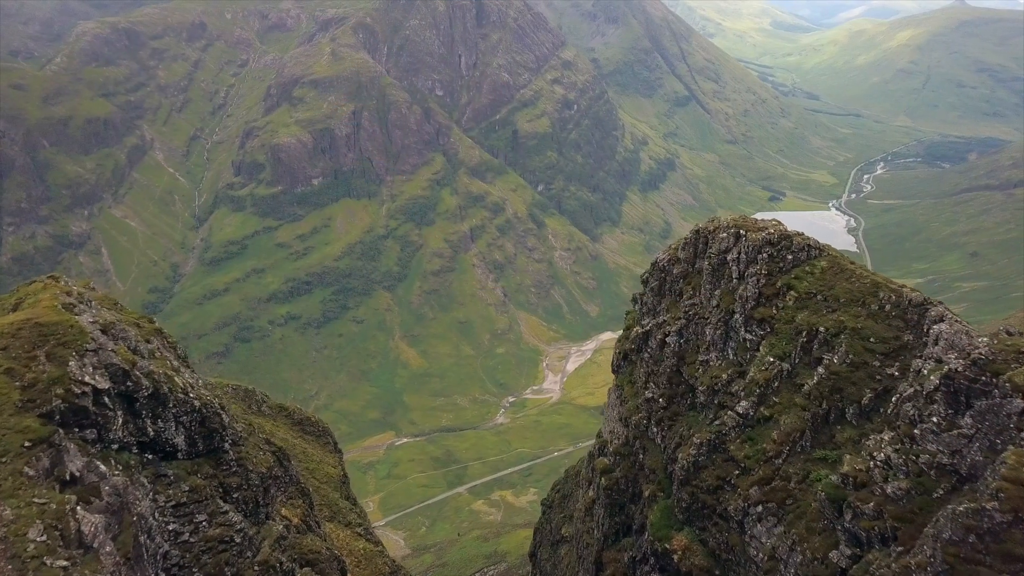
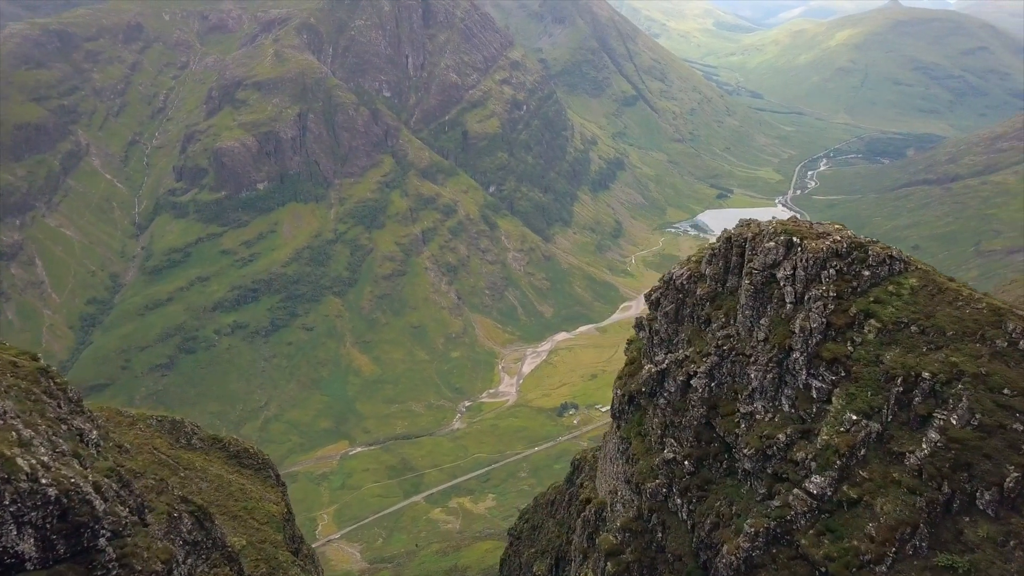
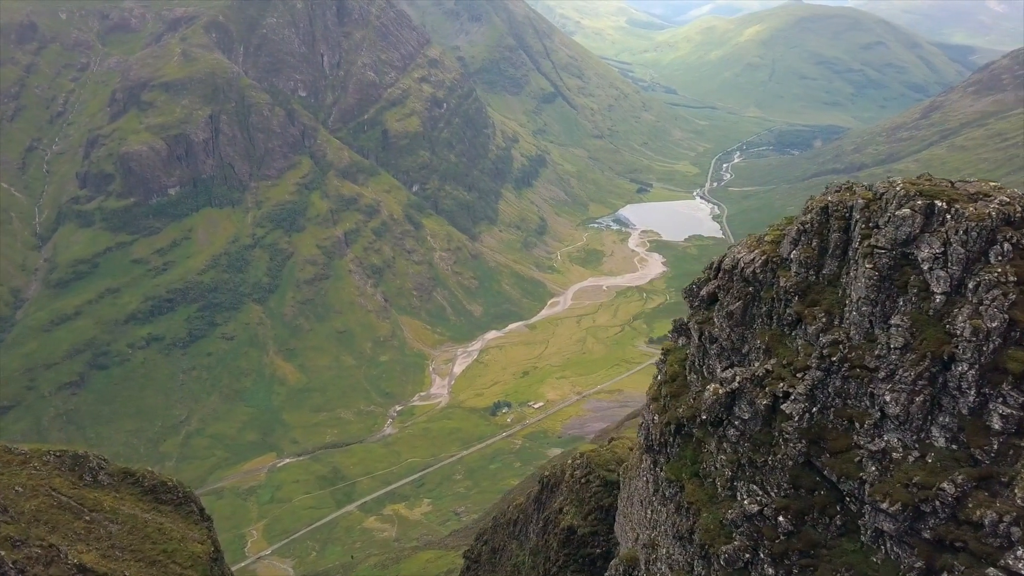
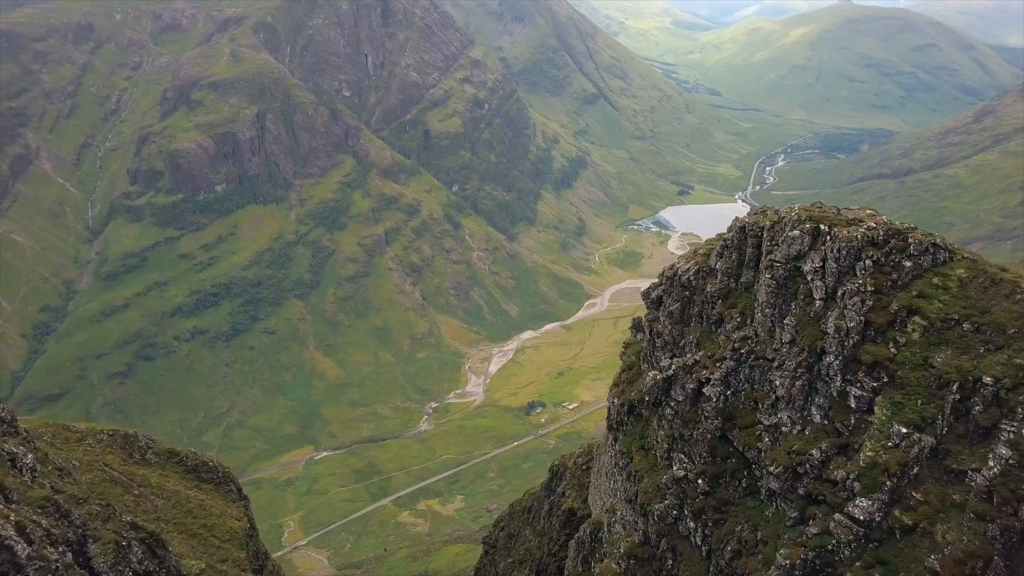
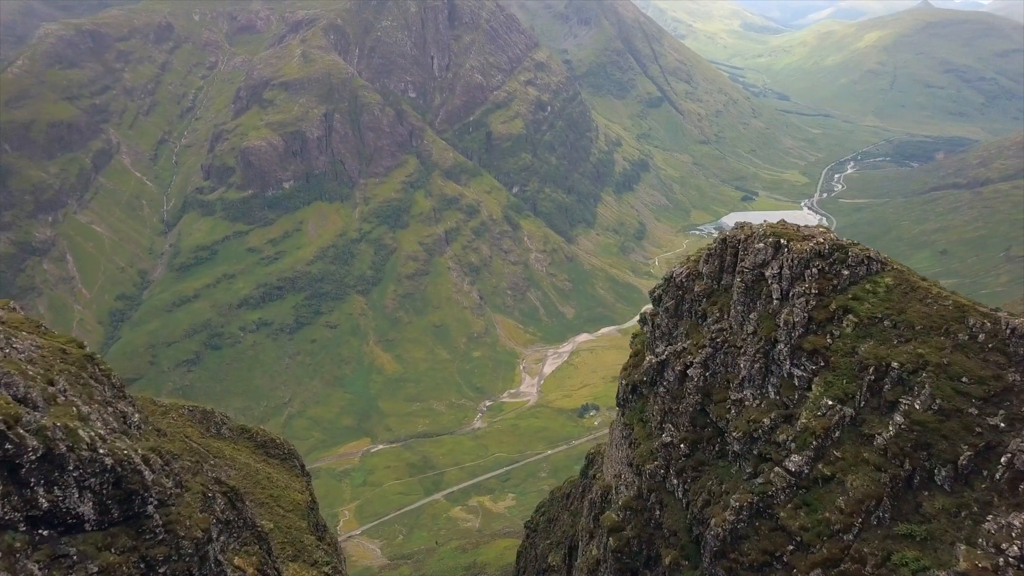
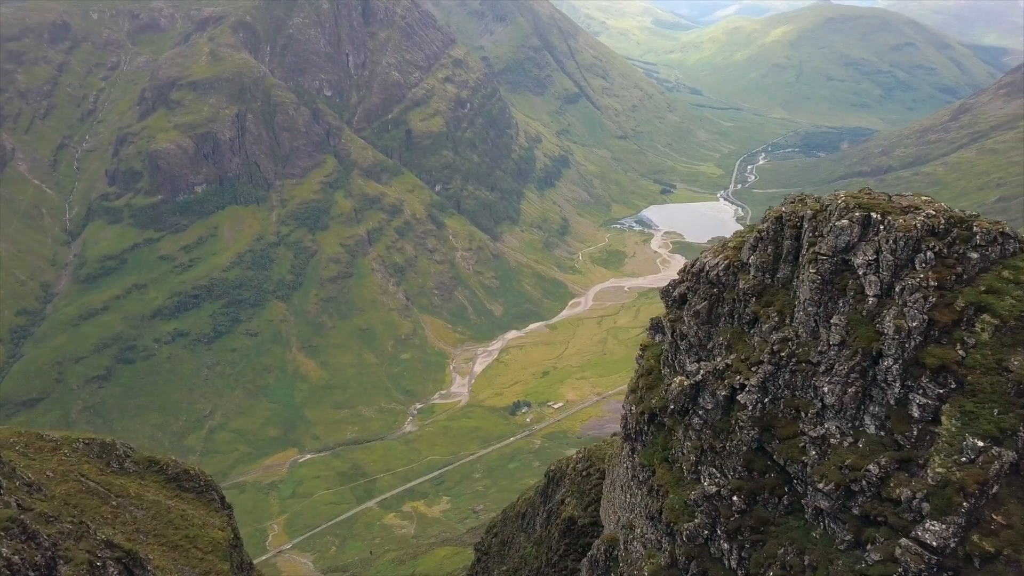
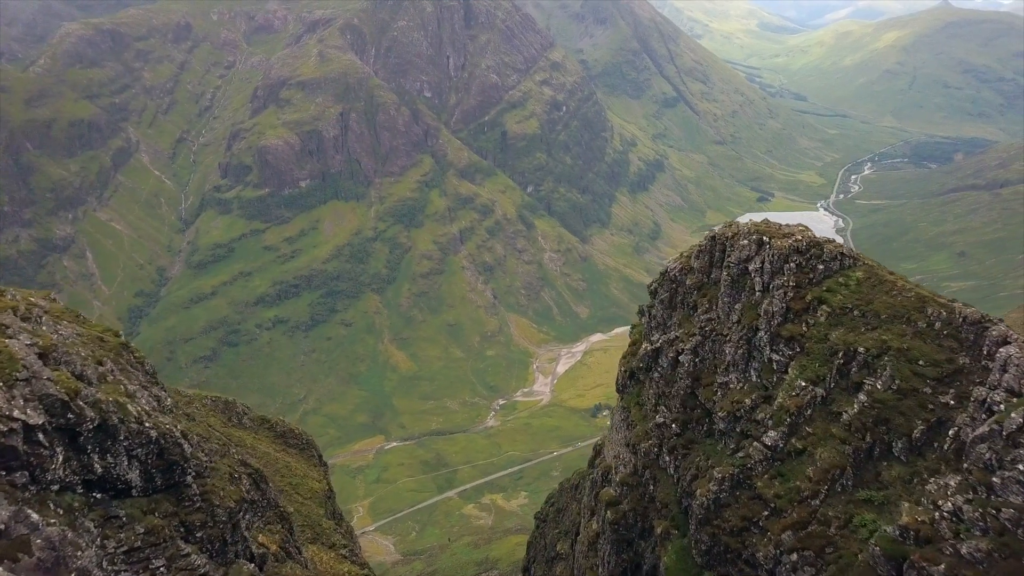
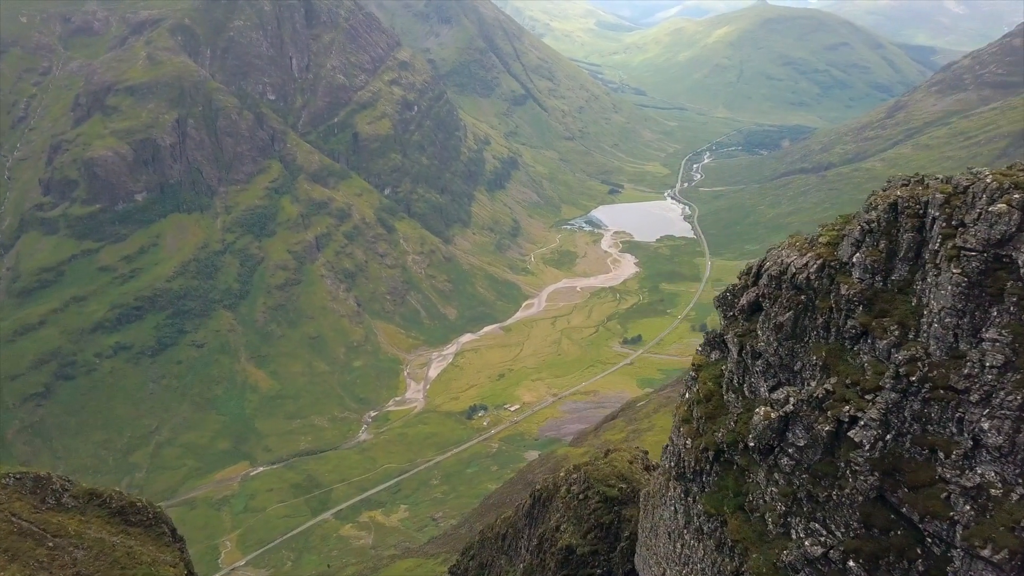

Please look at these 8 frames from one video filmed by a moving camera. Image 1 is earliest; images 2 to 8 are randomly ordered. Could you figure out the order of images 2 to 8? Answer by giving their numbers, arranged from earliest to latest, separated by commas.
7, 5, 2, 4, 6, 3, 8
